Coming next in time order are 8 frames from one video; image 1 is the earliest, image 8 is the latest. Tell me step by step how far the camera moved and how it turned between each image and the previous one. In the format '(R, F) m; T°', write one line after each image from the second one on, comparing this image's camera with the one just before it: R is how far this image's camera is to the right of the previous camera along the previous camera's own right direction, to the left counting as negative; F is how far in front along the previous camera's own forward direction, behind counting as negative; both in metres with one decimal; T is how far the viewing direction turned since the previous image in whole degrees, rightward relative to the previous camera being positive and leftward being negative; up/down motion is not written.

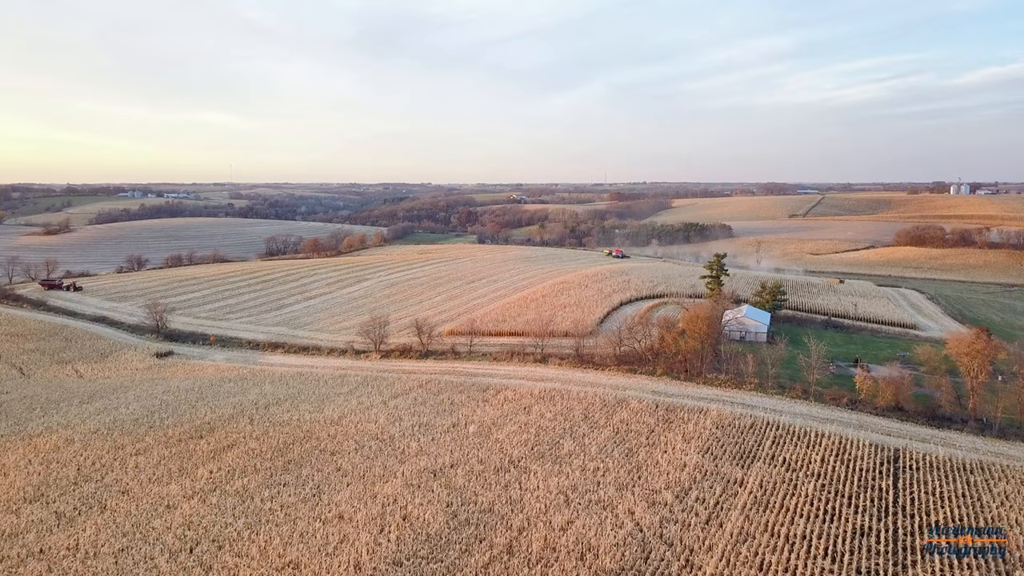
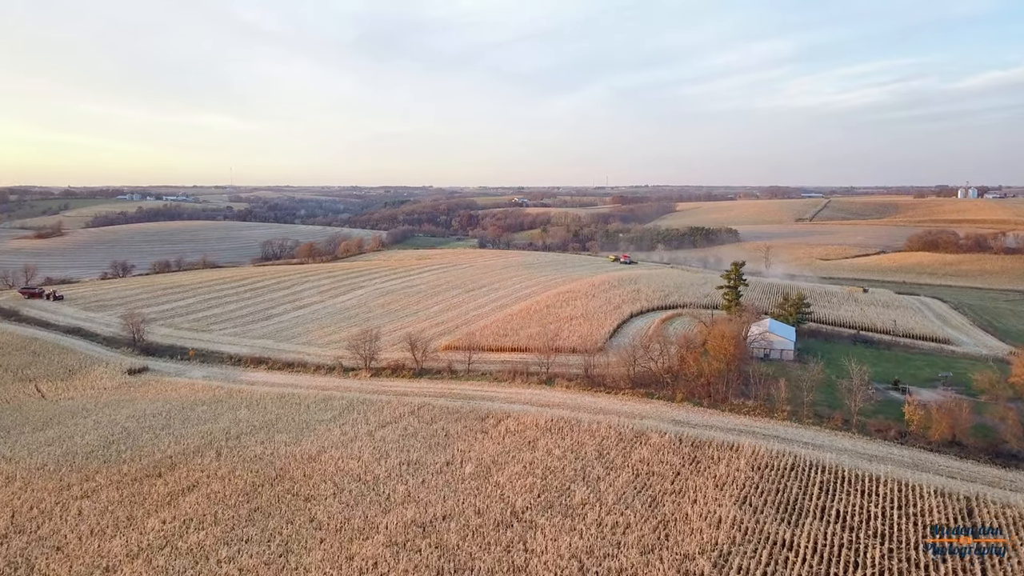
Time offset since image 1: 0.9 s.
(0.0, +2.8) m; 0°
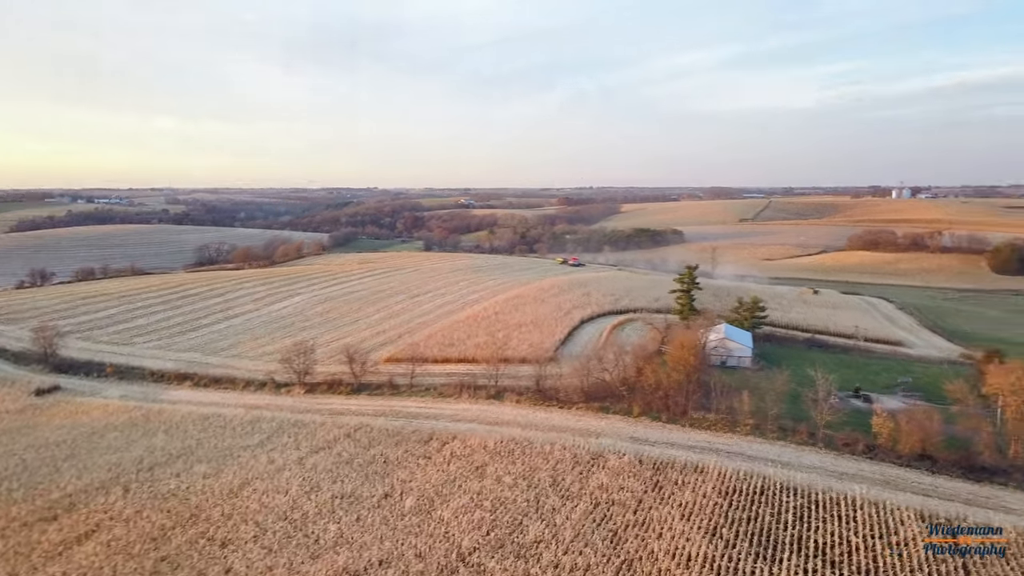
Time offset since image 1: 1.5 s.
(+0.1, +1.8) m; +4°
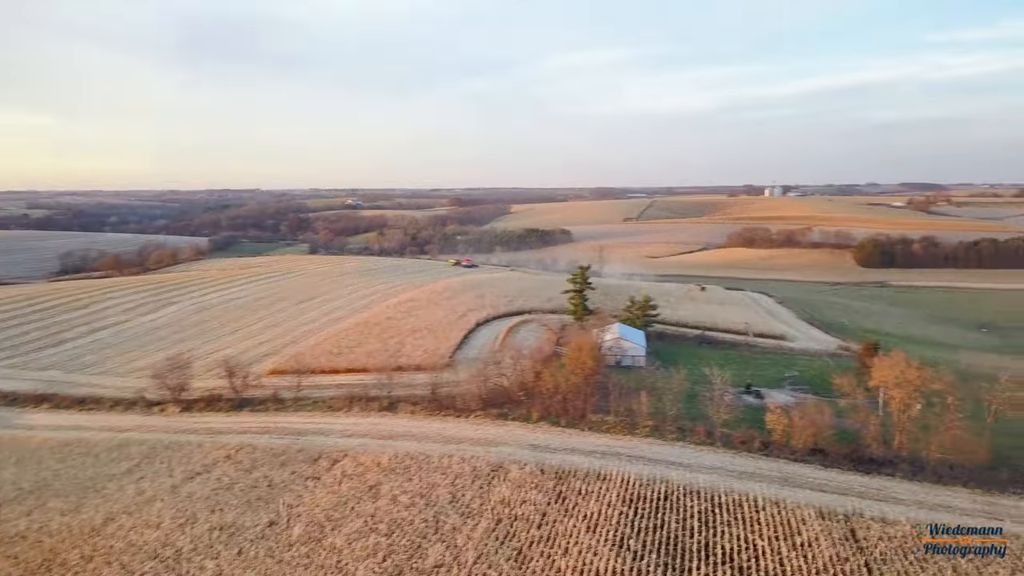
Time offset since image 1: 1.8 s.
(0.0, +0.9) m; +8°
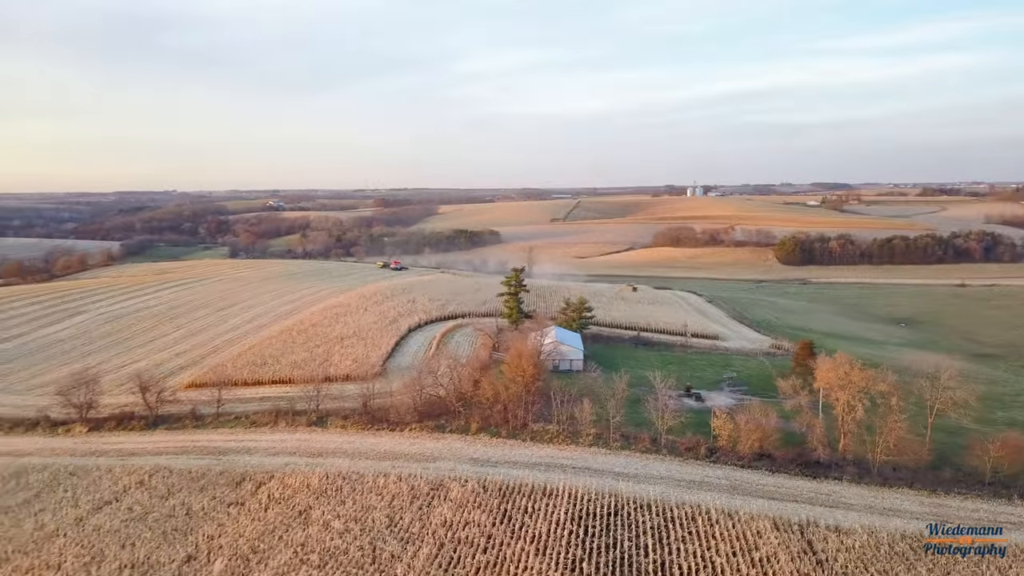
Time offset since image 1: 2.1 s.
(-0.2, +1.0) m; +5°
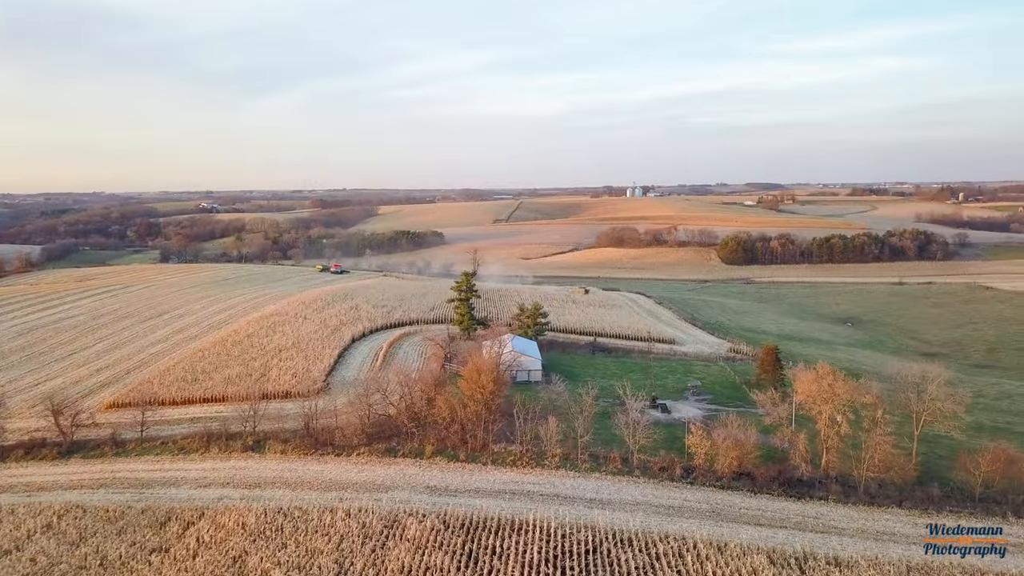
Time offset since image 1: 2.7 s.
(-0.4, +1.7) m; +4°
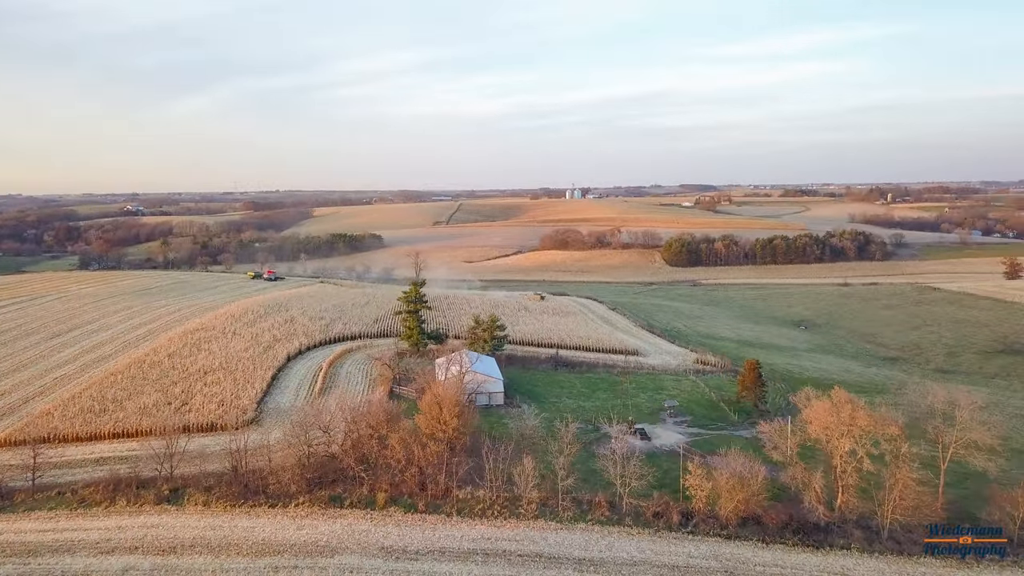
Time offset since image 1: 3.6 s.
(-0.6, +2.8) m; +4°
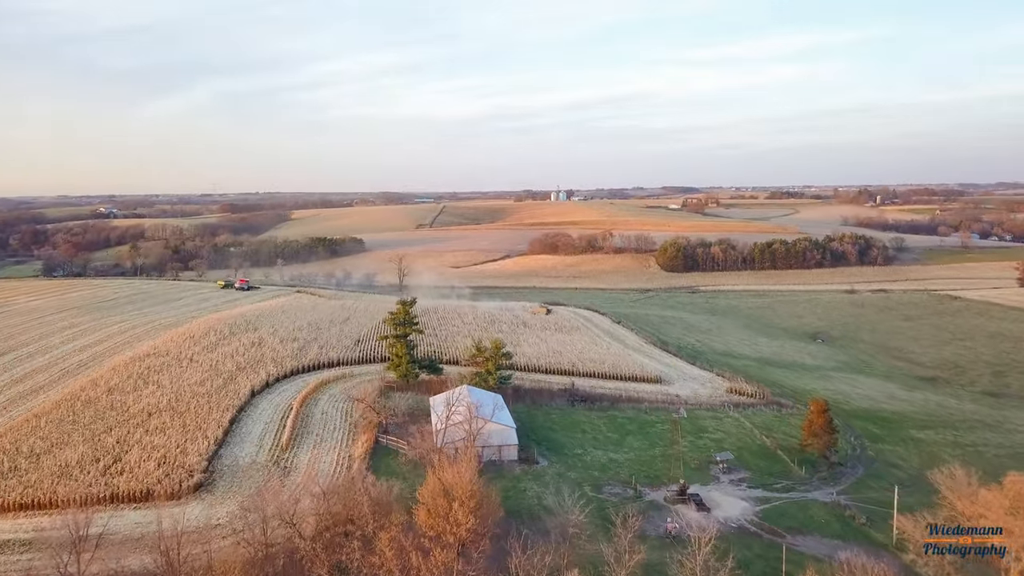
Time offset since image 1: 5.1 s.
(-0.8, +4.8) m; +1°
